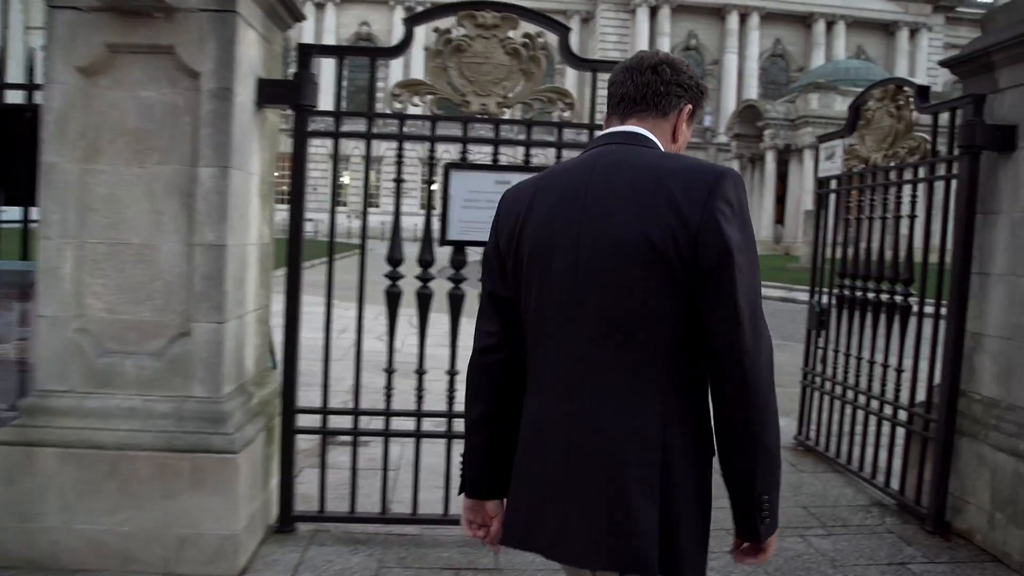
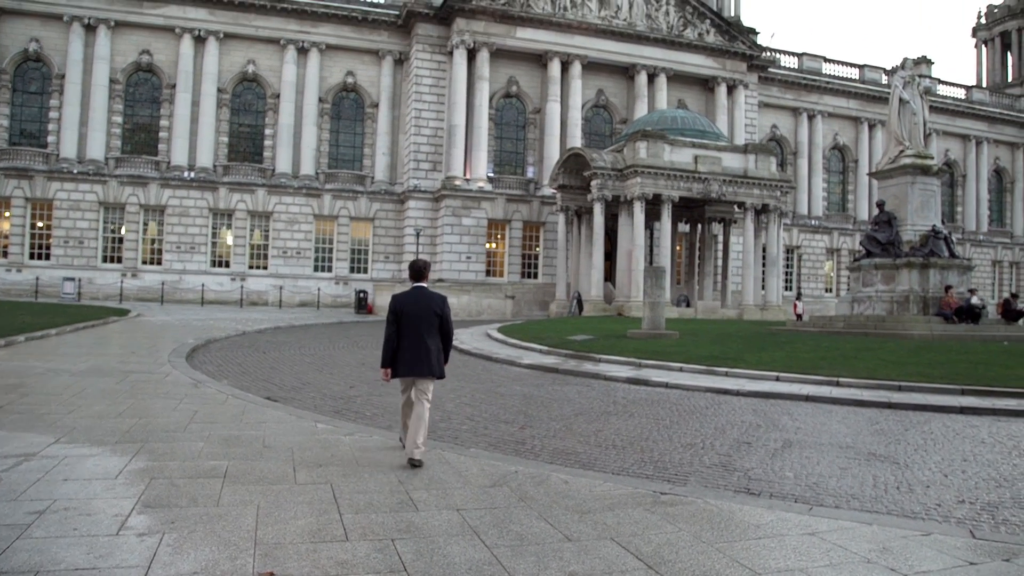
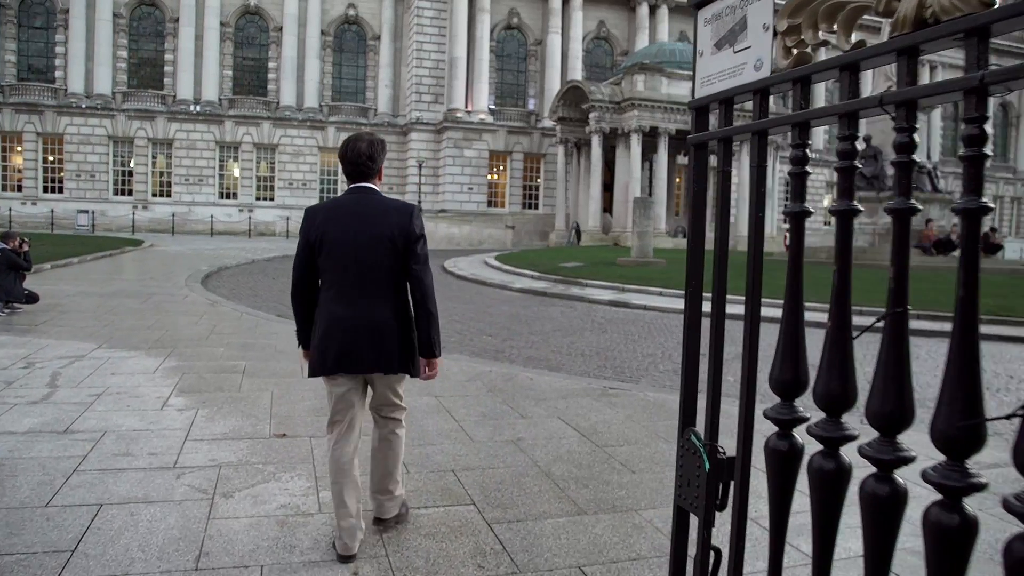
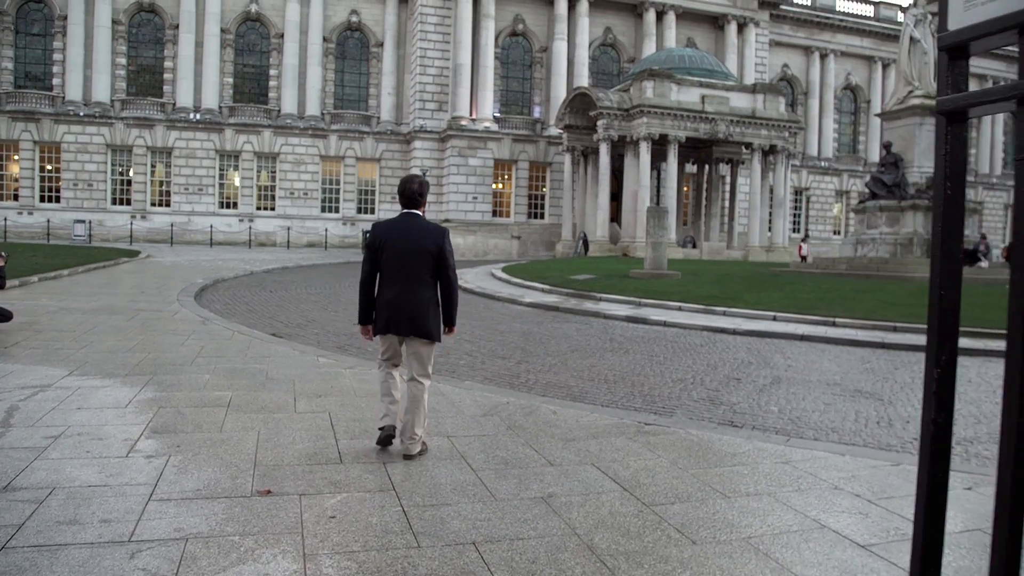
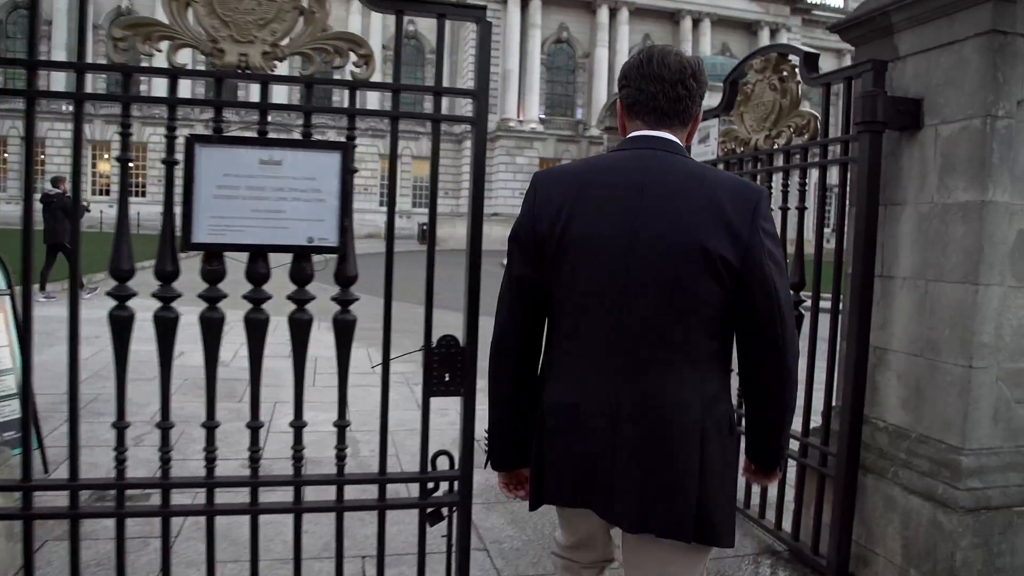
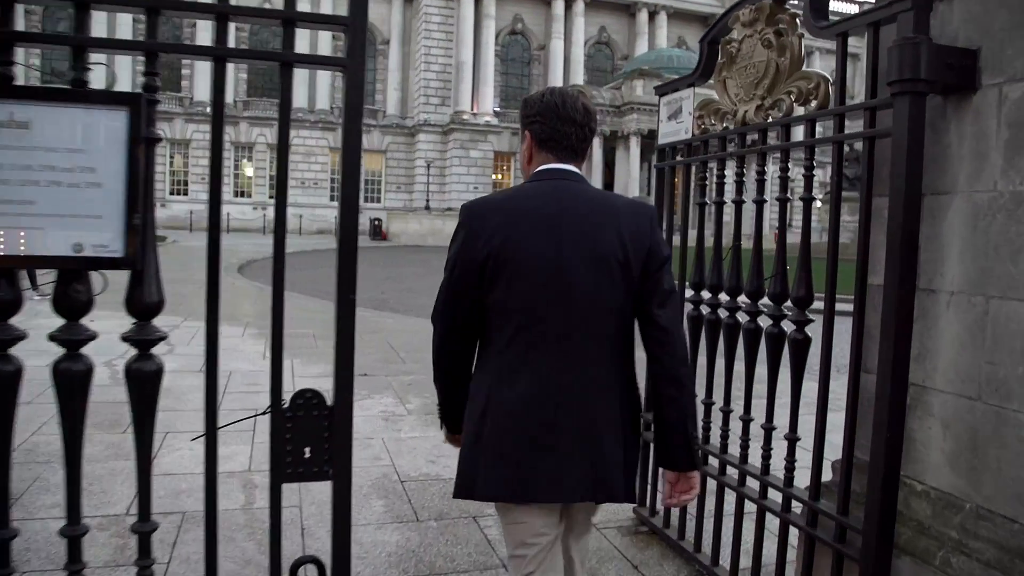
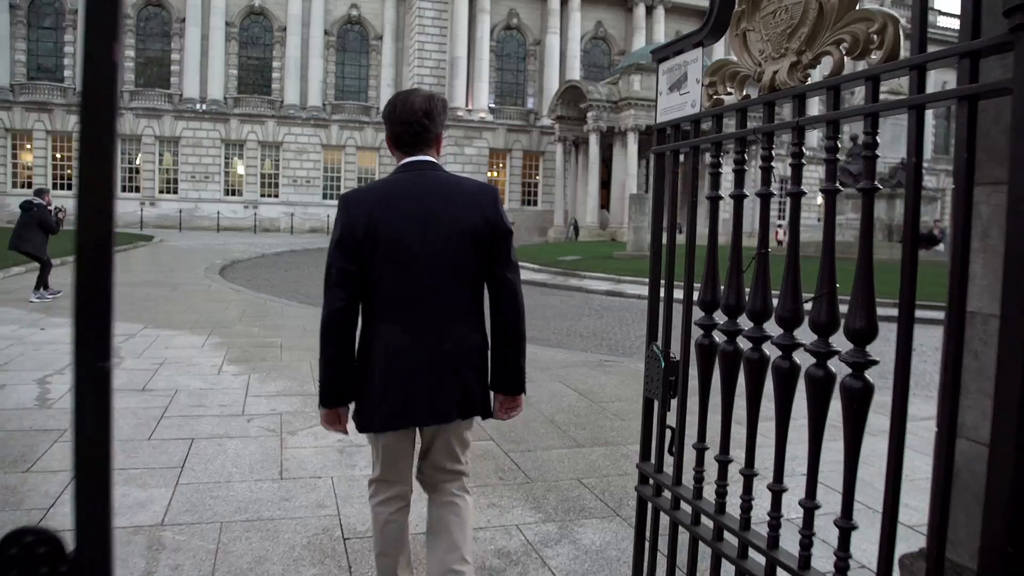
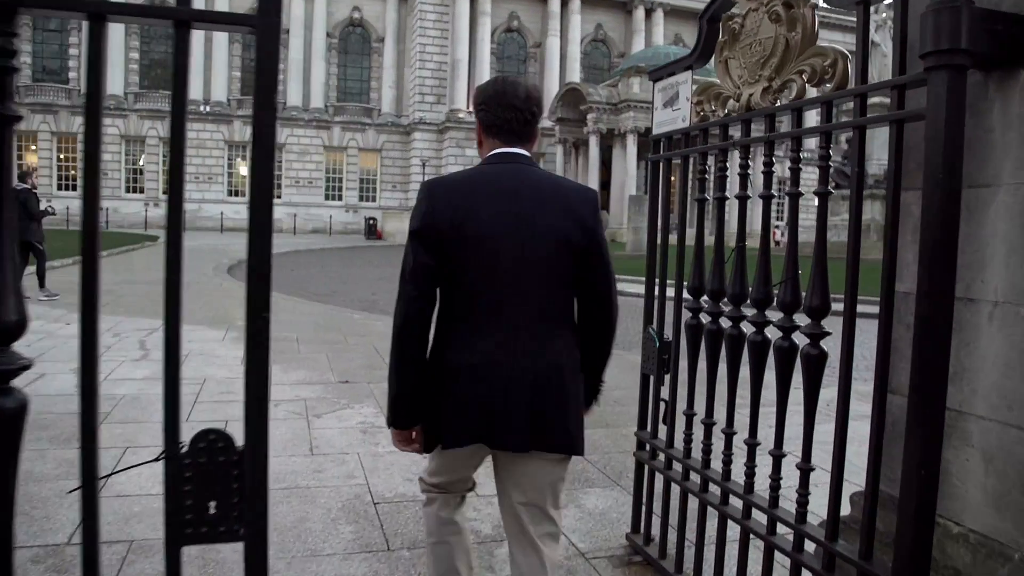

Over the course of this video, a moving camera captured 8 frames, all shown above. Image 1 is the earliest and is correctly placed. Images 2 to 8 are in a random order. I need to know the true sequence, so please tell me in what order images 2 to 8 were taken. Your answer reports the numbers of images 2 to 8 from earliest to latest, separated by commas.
5, 6, 8, 7, 3, 4, 2
